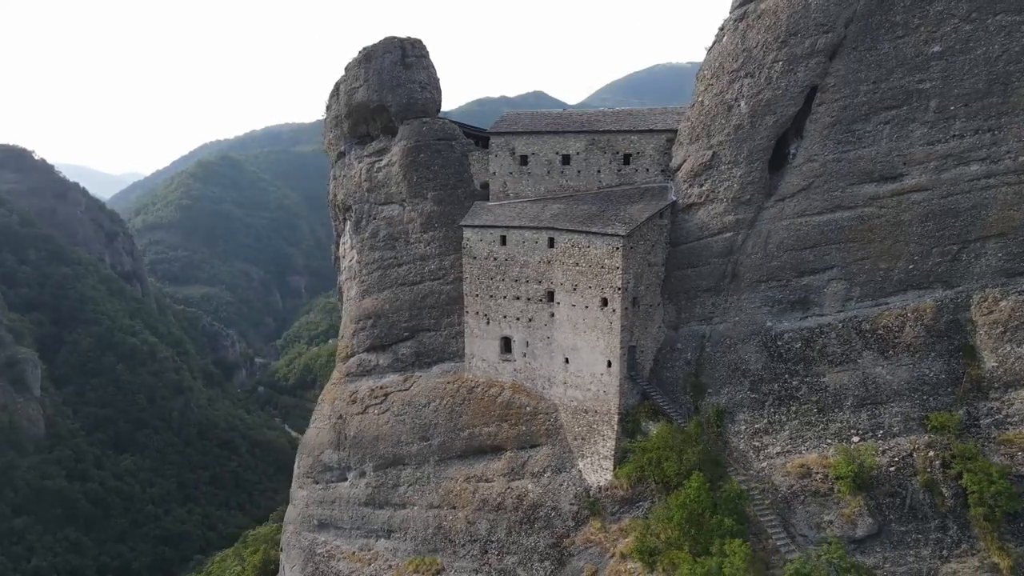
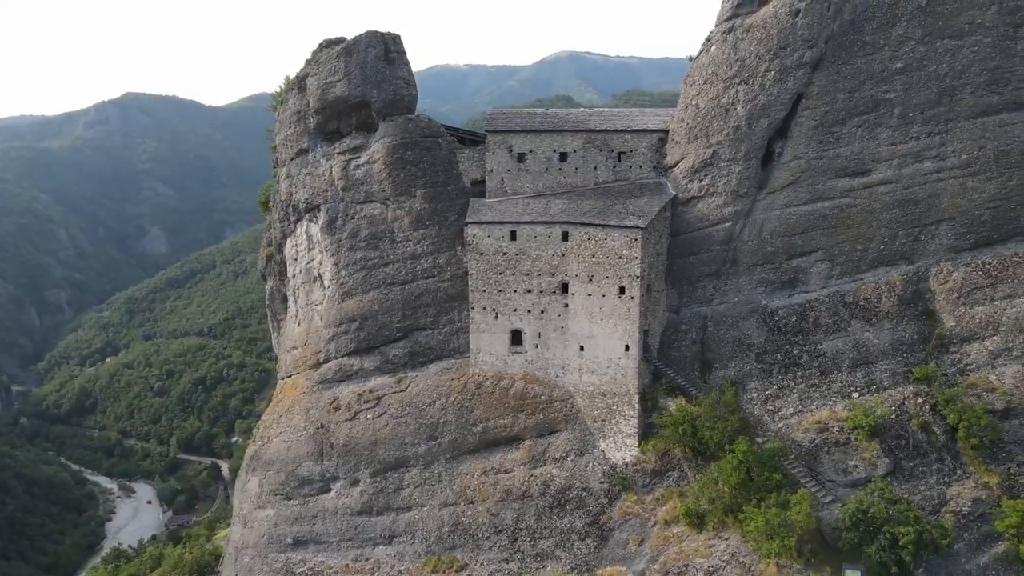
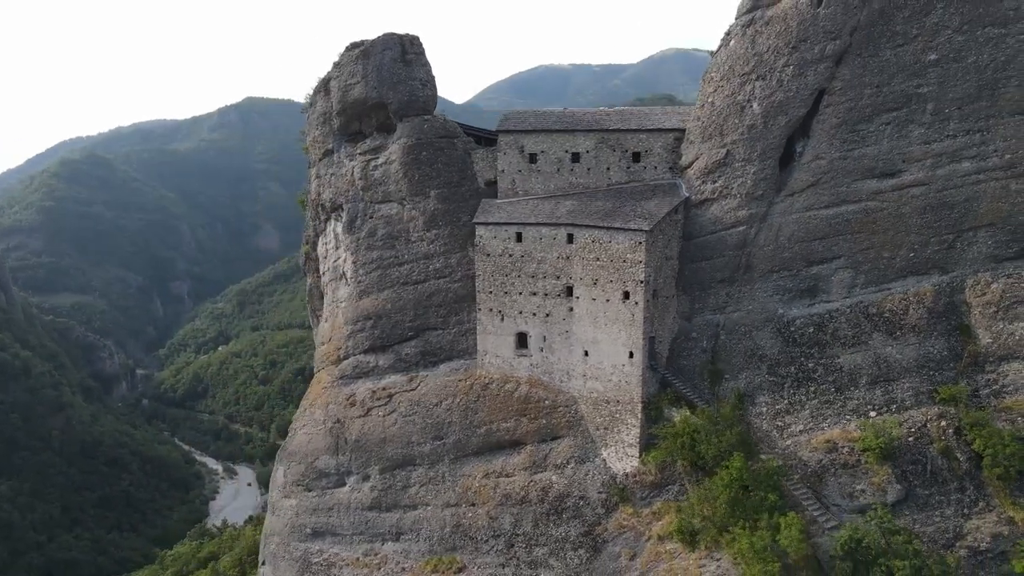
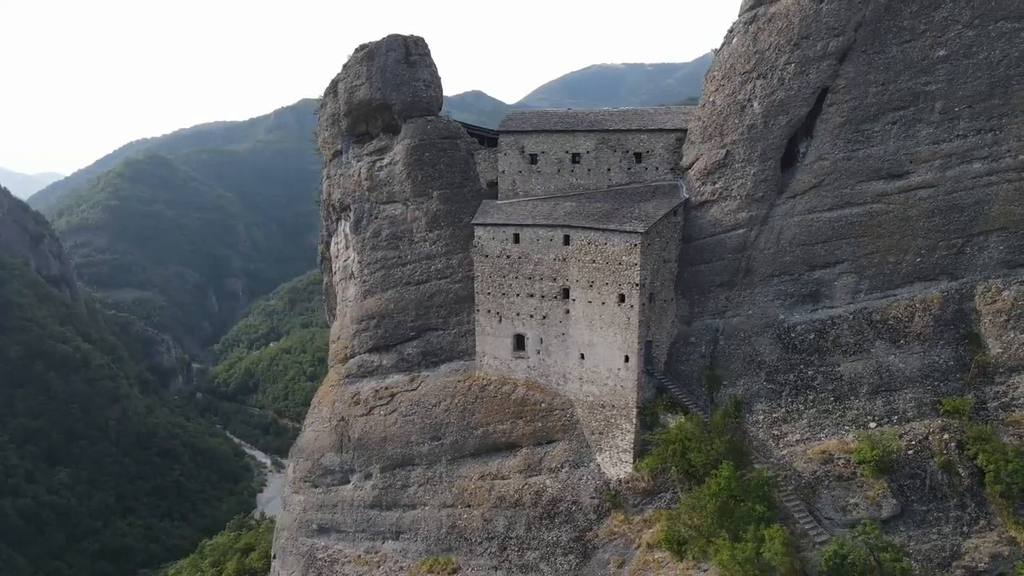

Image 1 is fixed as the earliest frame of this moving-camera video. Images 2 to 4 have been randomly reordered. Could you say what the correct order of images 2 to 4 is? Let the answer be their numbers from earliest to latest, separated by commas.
4, 3, 2
